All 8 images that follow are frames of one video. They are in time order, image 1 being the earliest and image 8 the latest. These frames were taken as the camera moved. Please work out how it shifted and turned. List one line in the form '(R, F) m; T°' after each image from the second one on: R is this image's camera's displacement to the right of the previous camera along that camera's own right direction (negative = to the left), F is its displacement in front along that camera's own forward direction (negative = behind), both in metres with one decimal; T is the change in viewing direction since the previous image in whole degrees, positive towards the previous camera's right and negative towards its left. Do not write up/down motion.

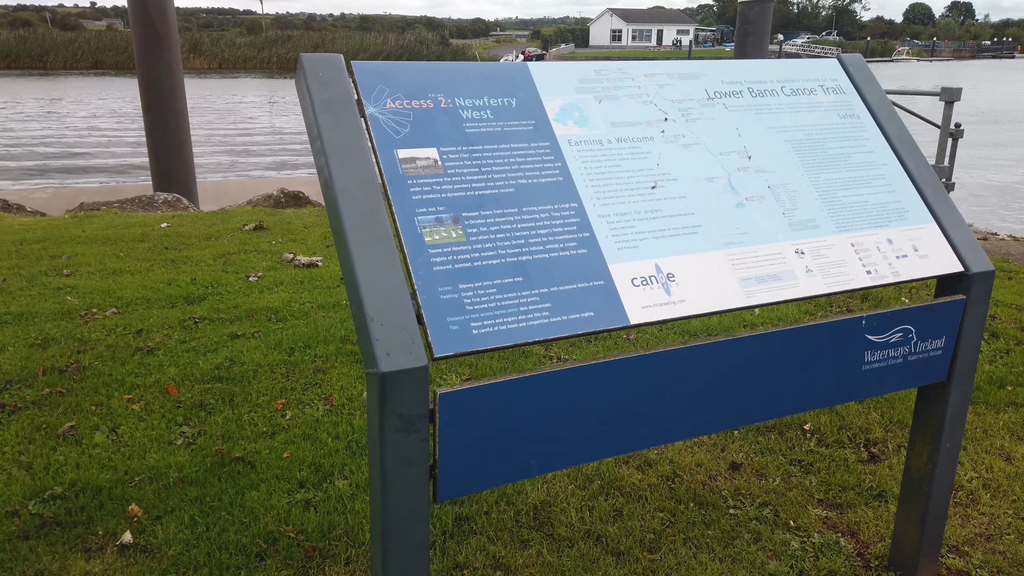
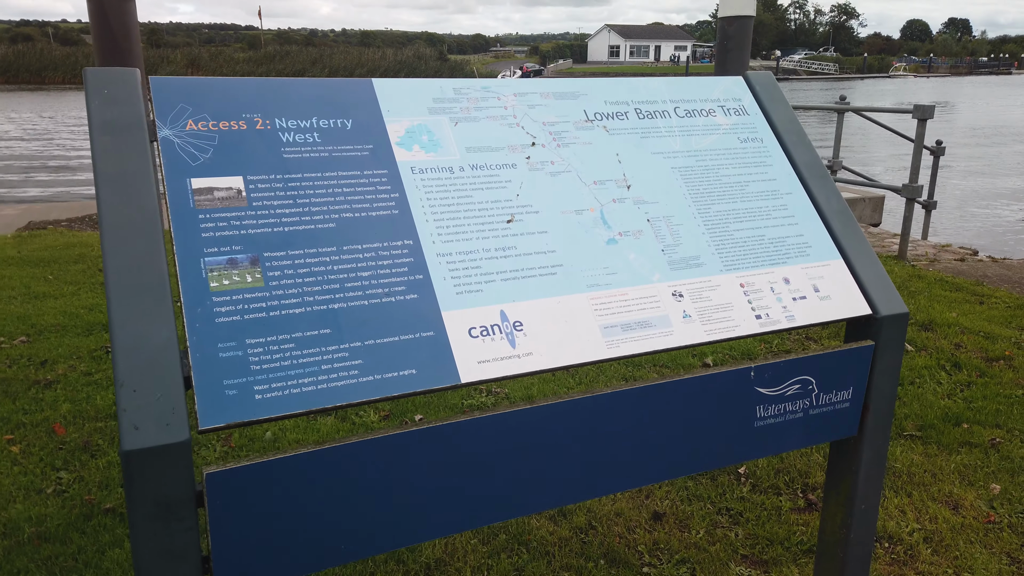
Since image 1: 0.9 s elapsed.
(+0.3, +0.2) m; 0°
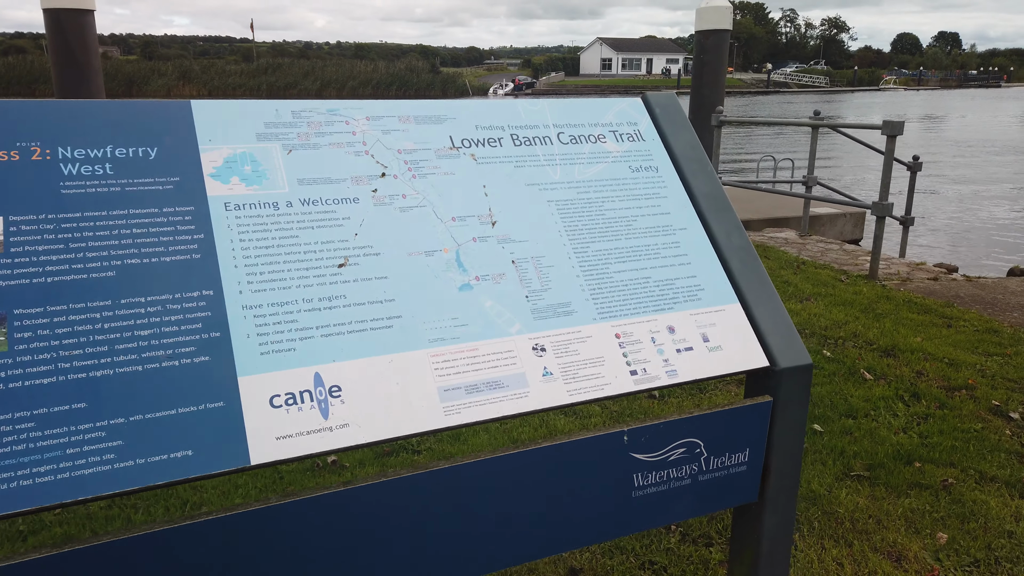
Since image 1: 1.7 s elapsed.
(+0.3, +0.2) m; +1°
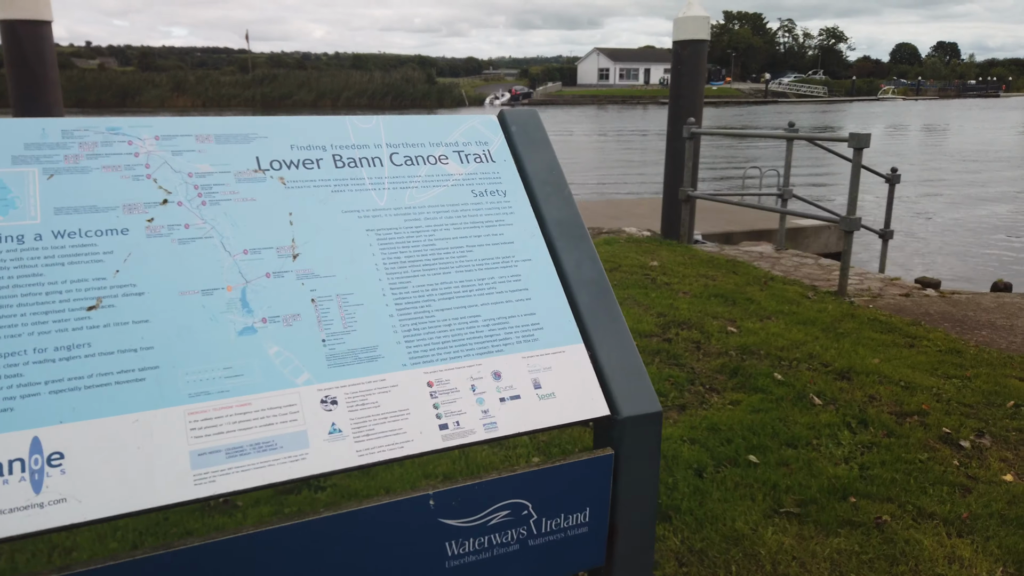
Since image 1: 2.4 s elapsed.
(+0.3, +0.2) m; 0°
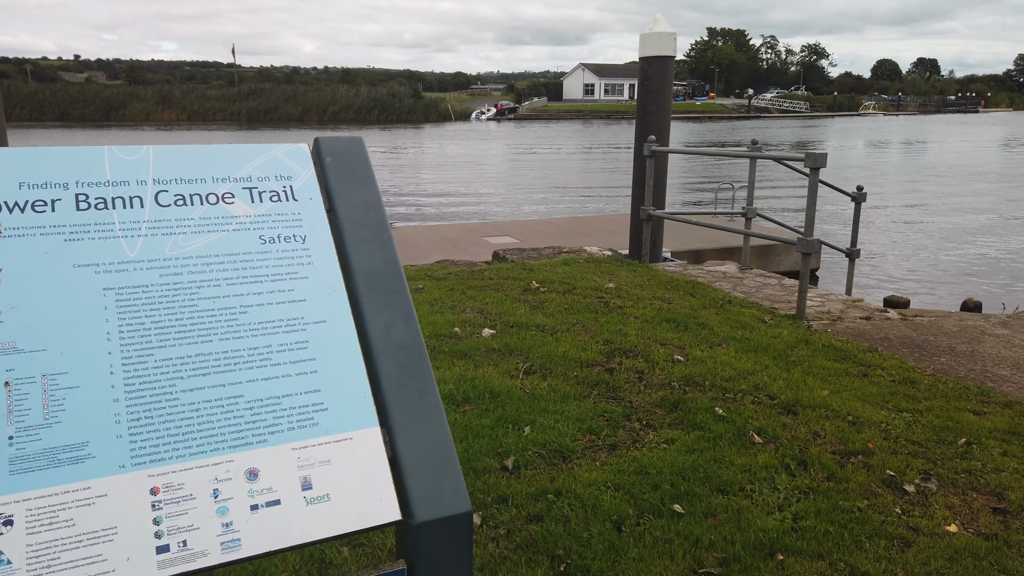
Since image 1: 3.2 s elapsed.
(+0.3, +0.2) m; +1°
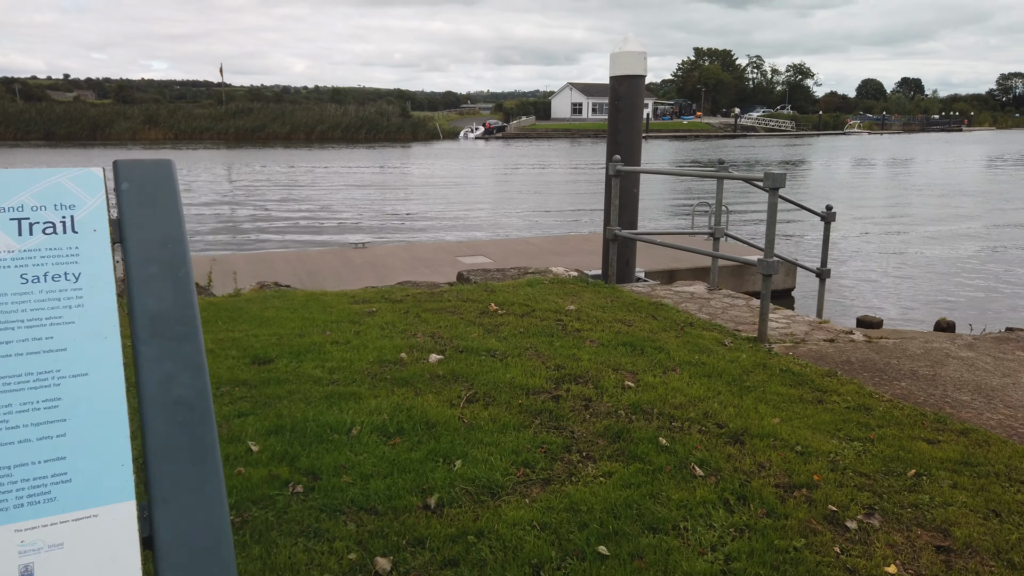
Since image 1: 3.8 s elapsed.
(+0.3, +0.1) m; +1°
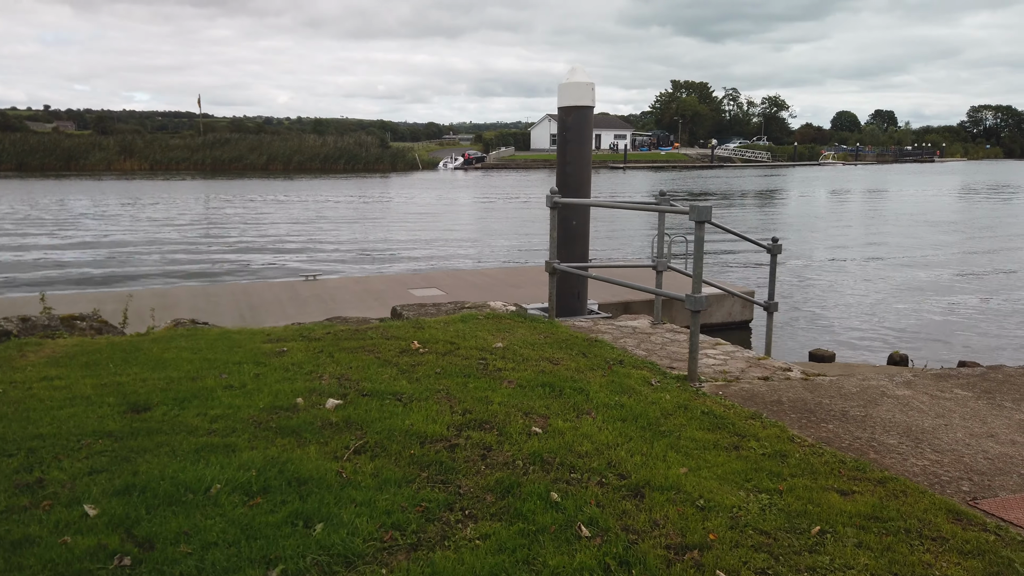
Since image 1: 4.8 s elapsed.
(+0.5, +0.3) m; +2°
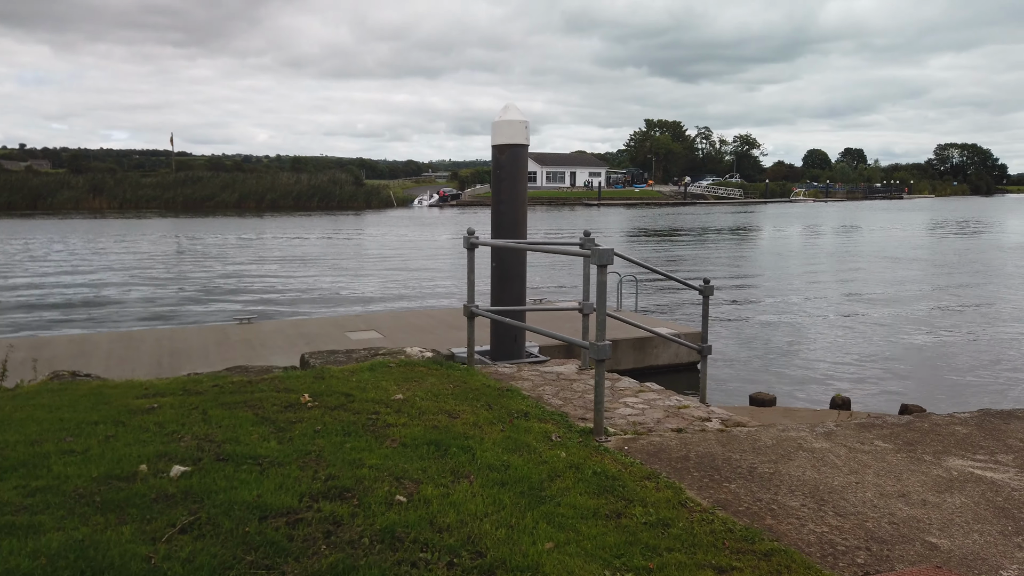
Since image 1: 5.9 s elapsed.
(+0.6, +0.3) m; +2°
